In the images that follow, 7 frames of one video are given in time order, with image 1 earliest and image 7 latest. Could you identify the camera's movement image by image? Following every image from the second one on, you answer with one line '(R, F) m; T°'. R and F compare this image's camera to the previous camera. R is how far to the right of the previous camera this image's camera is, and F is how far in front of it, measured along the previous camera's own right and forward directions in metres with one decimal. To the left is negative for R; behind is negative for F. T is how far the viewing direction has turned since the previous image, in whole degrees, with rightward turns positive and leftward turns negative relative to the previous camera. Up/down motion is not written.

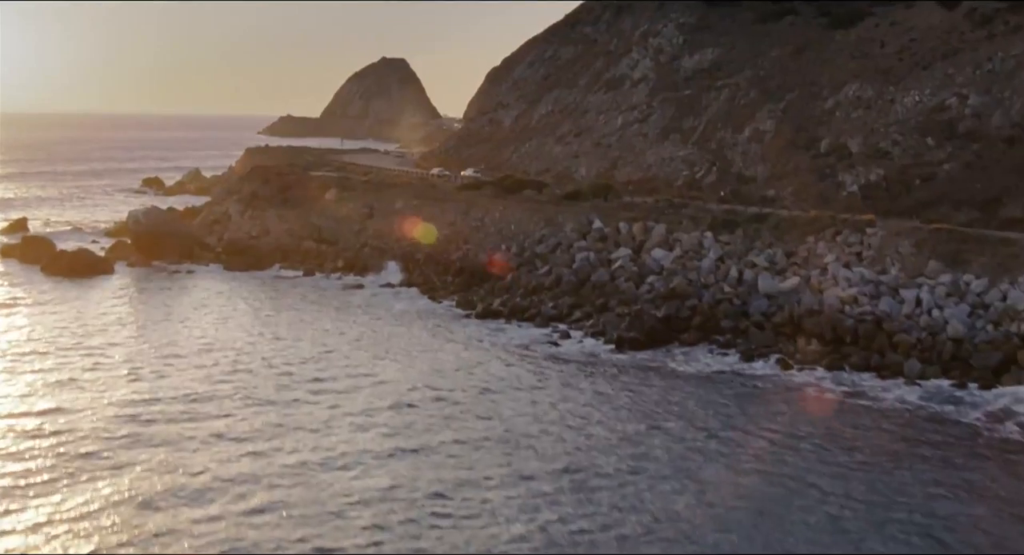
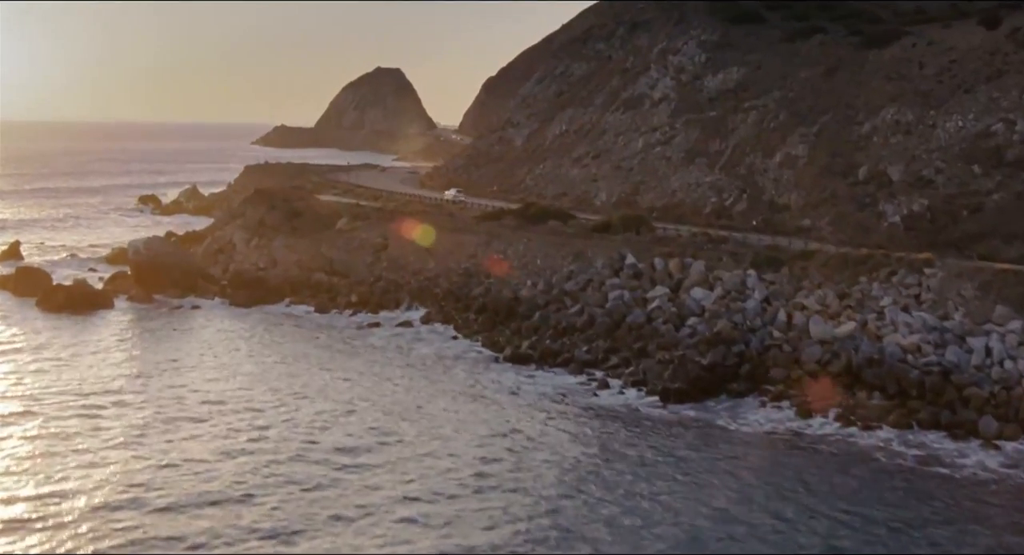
(-1.1, +2.3) m; +1°
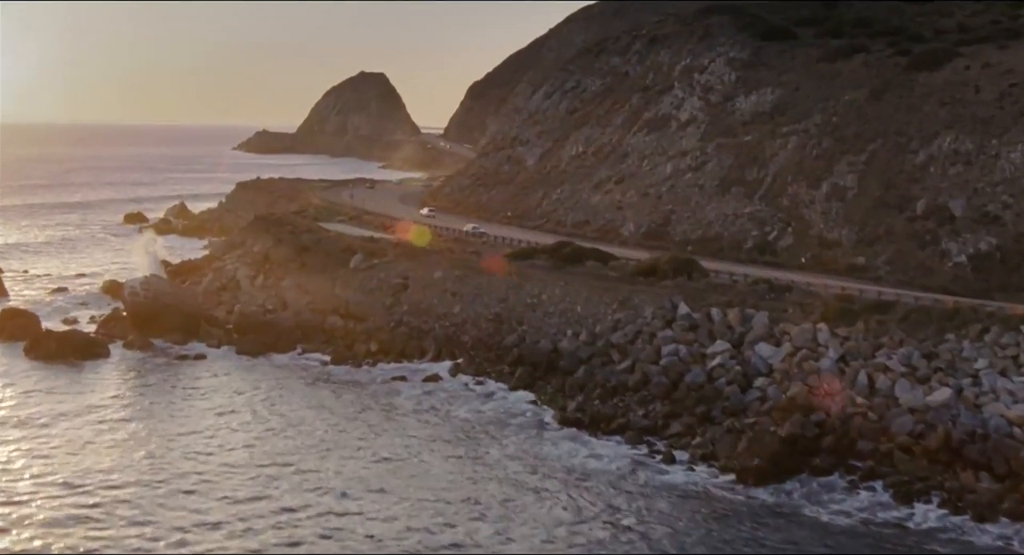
(-1.8, +3.3) m; +1°
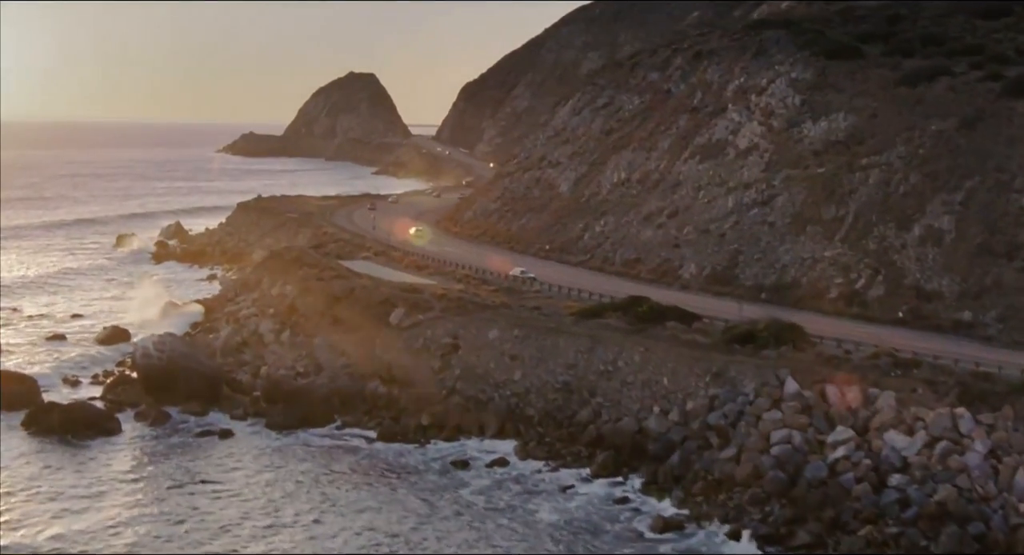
(-2.5, +4.5) m; +1°
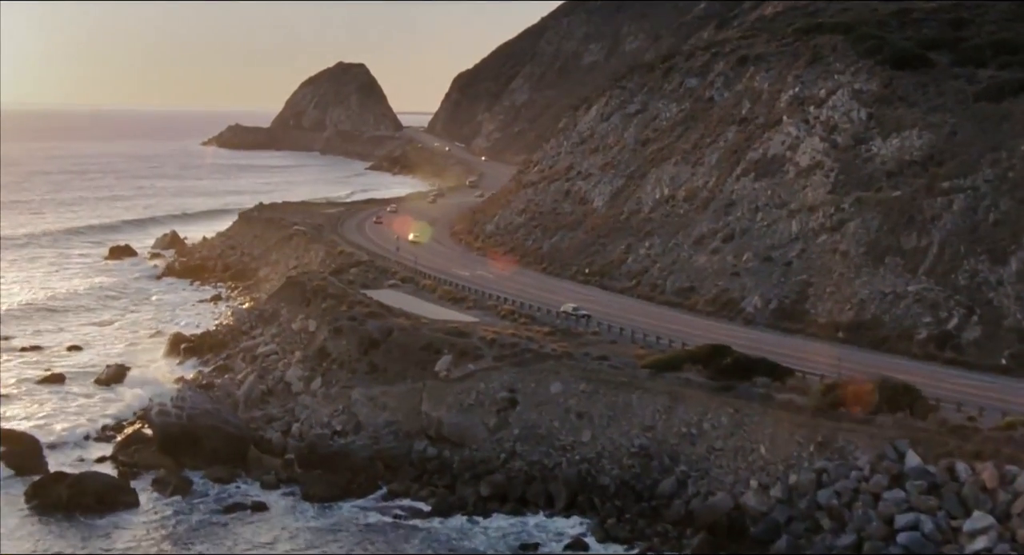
(-2.1, +3.8) m; +1°
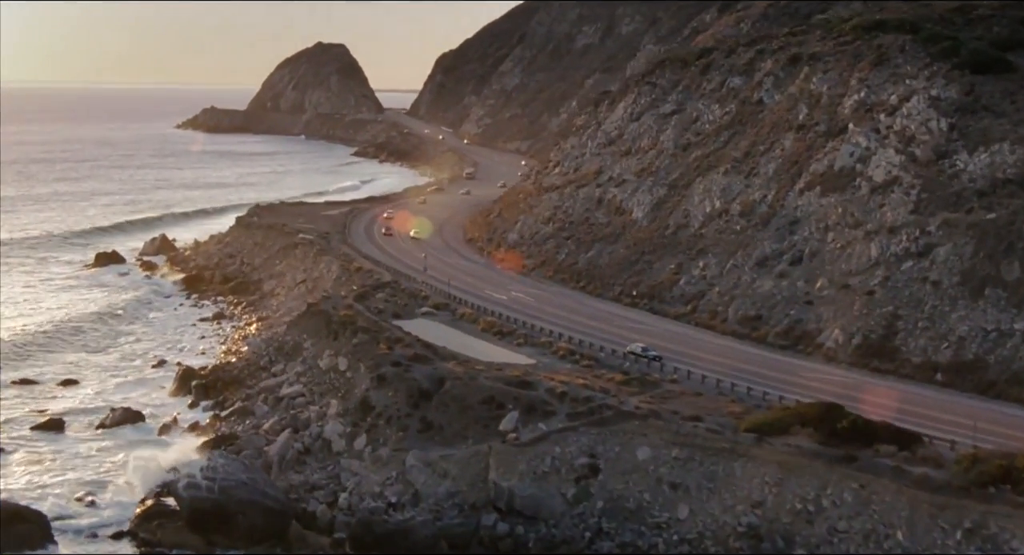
(-2.4, +3.9) m; +2°
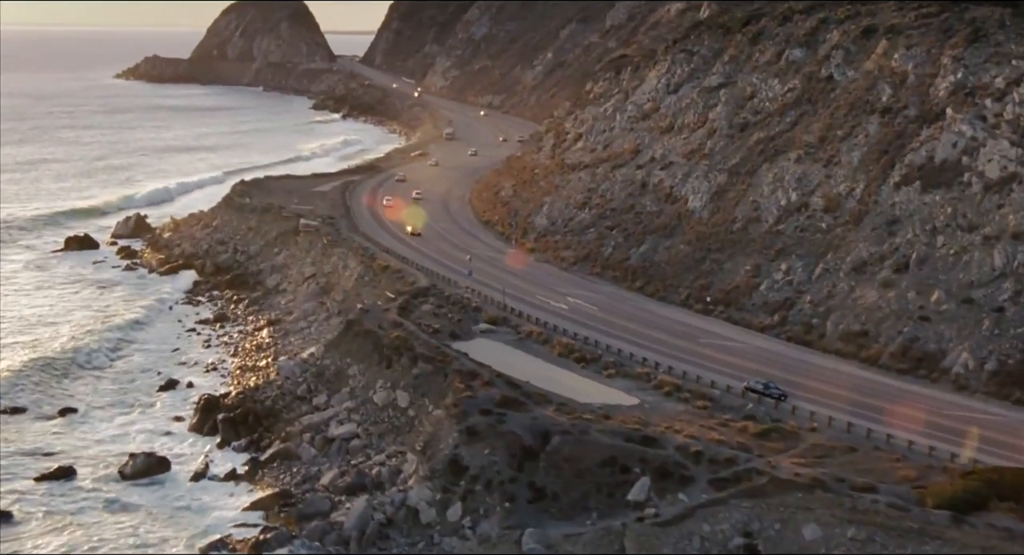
(-3.8, +4.8) m; +3°
